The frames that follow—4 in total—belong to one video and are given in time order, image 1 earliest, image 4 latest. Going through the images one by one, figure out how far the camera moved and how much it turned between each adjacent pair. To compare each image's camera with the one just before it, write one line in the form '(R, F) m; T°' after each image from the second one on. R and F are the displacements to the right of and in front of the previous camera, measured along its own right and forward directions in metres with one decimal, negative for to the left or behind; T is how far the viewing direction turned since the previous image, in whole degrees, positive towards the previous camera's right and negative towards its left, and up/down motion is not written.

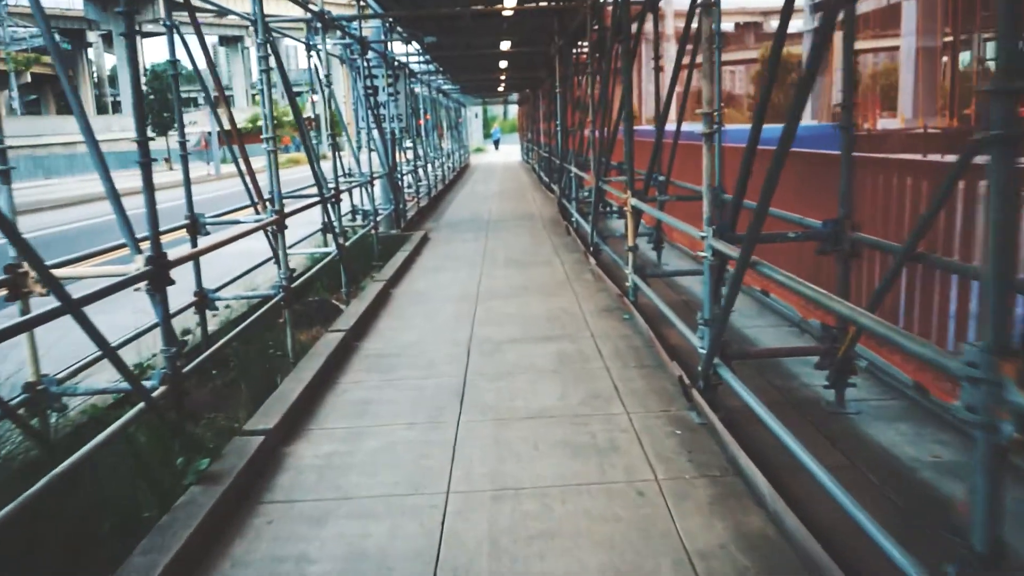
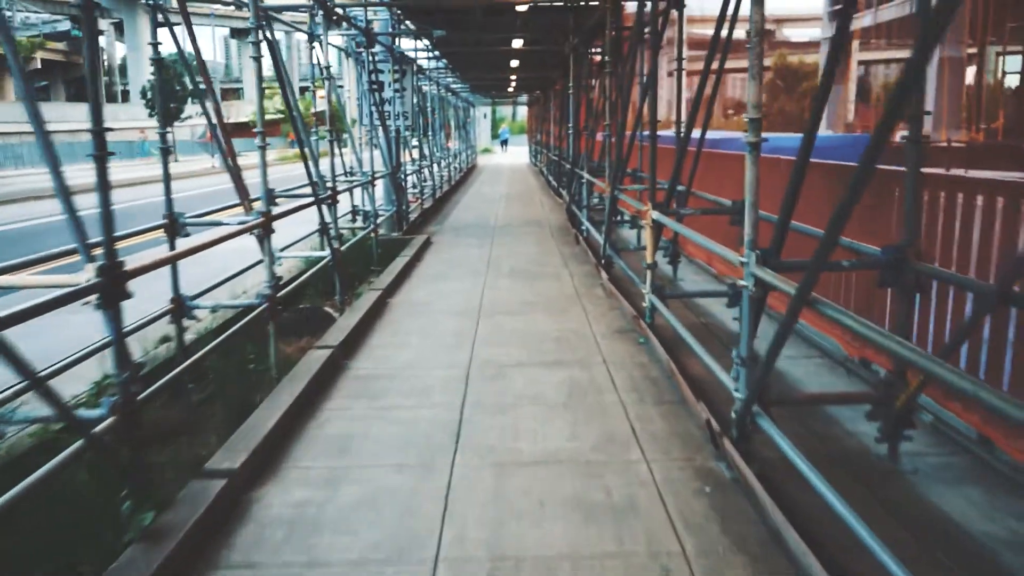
(0.0, +0.6) m; 0°
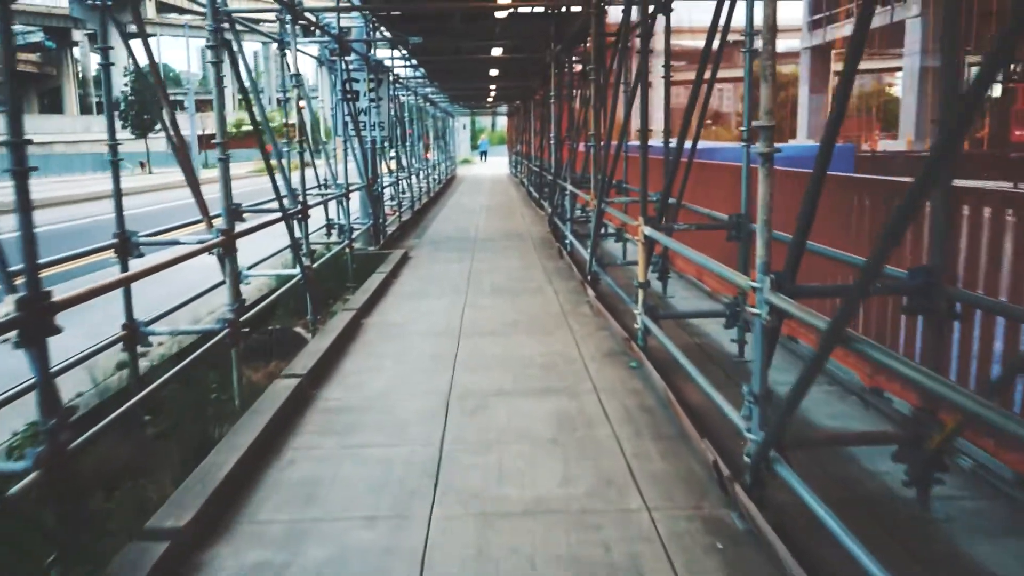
(0.0, +0.4) m; +1°
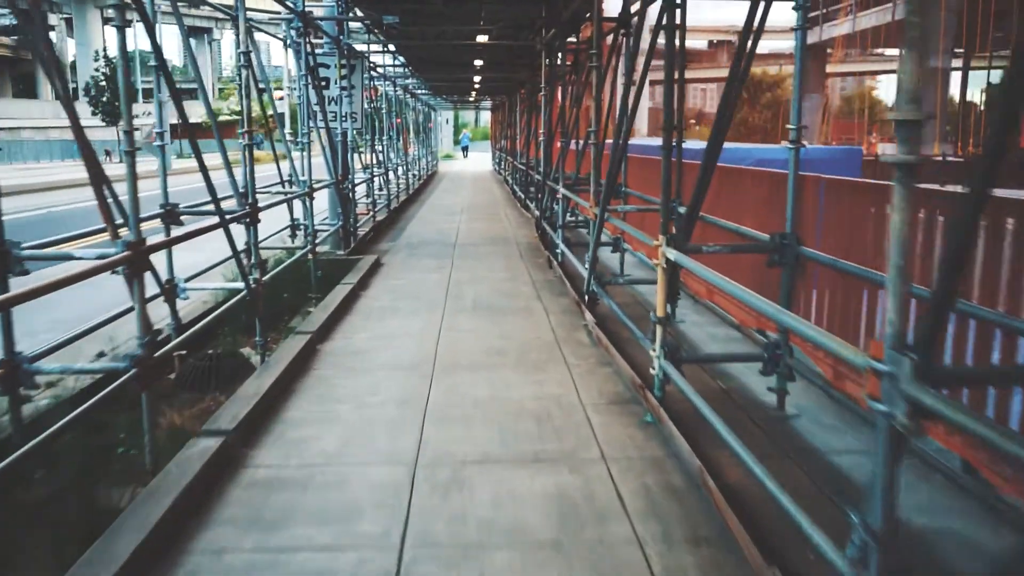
(0.0, +1.2) m; +1°
